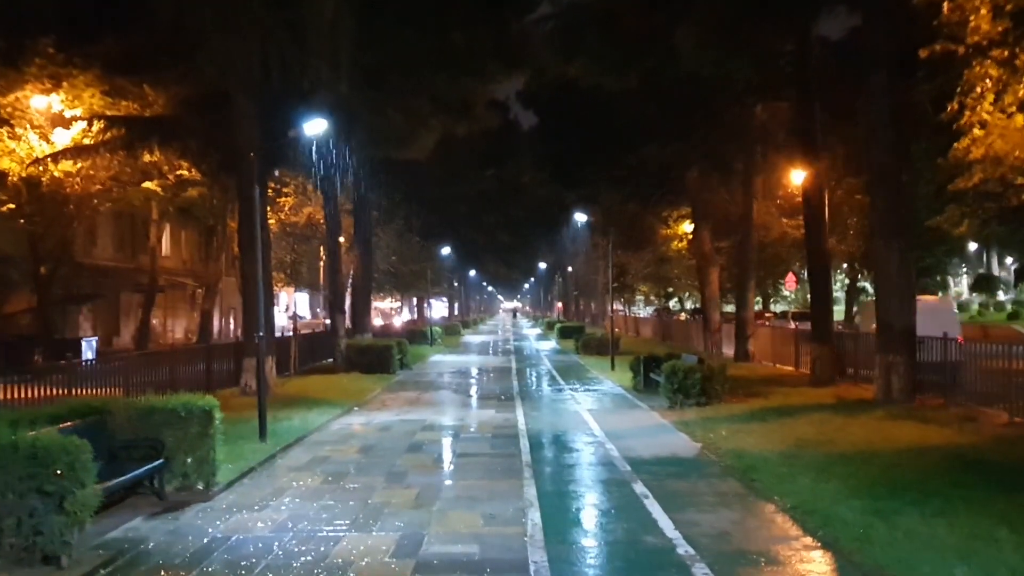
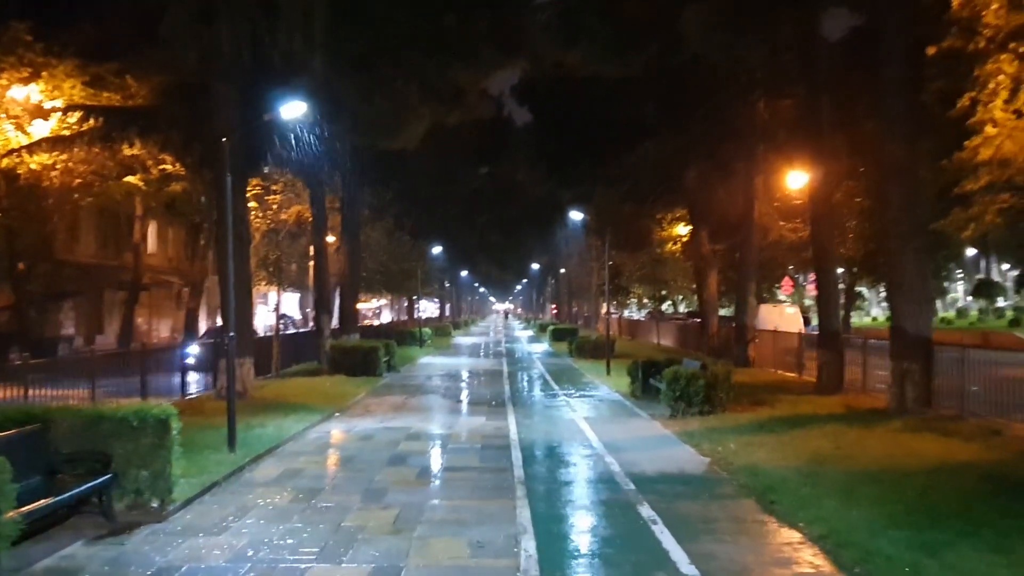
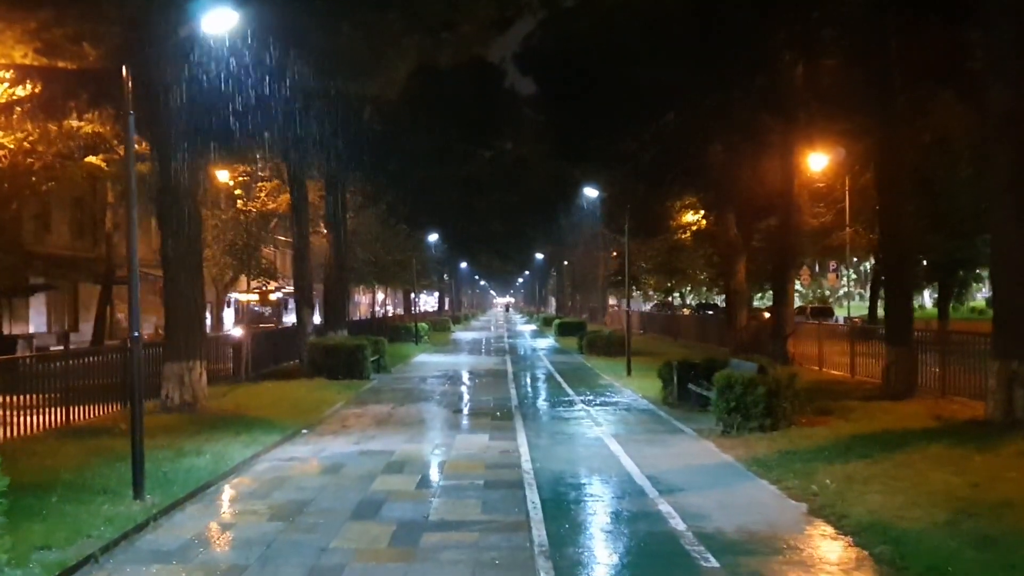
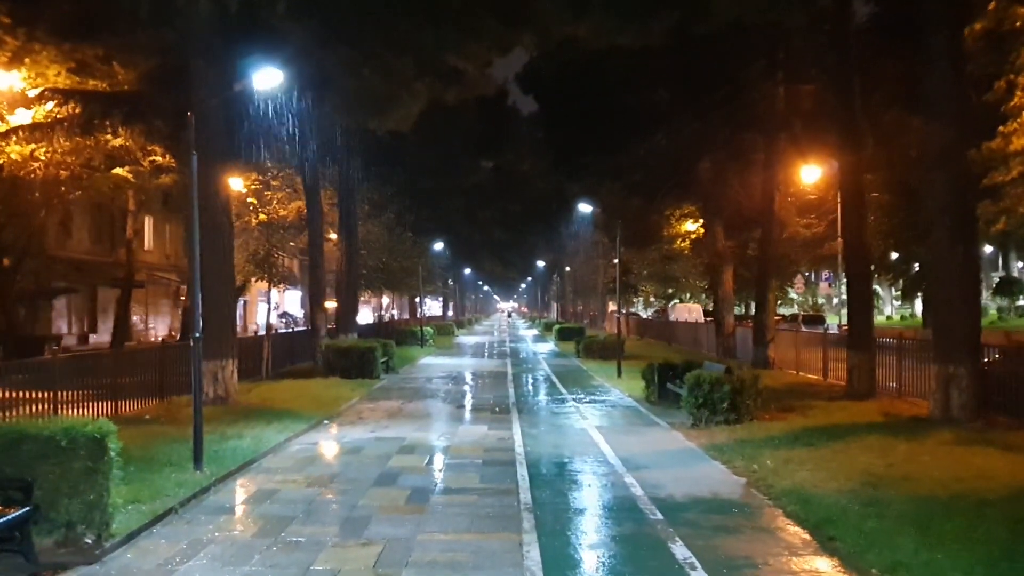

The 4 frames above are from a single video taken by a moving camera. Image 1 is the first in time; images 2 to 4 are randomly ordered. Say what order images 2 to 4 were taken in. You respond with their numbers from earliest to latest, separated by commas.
2, 4, 3
